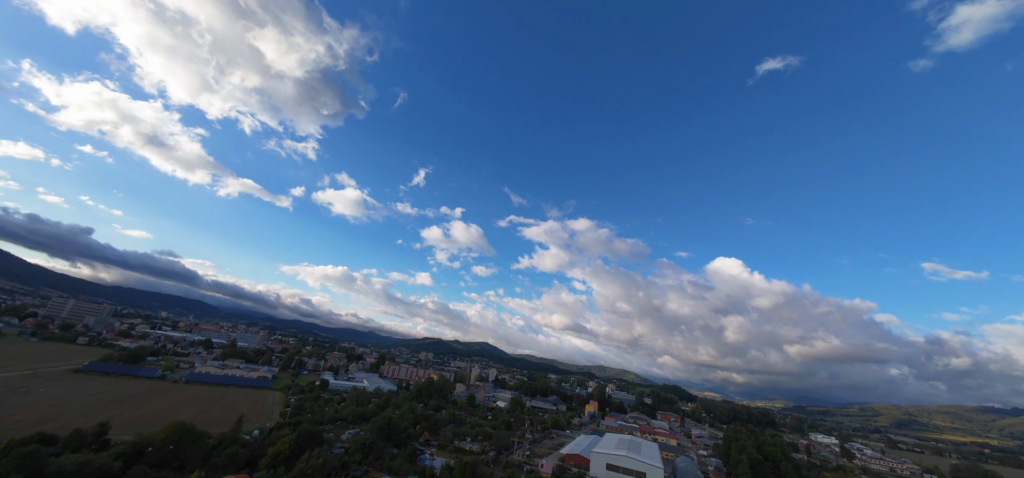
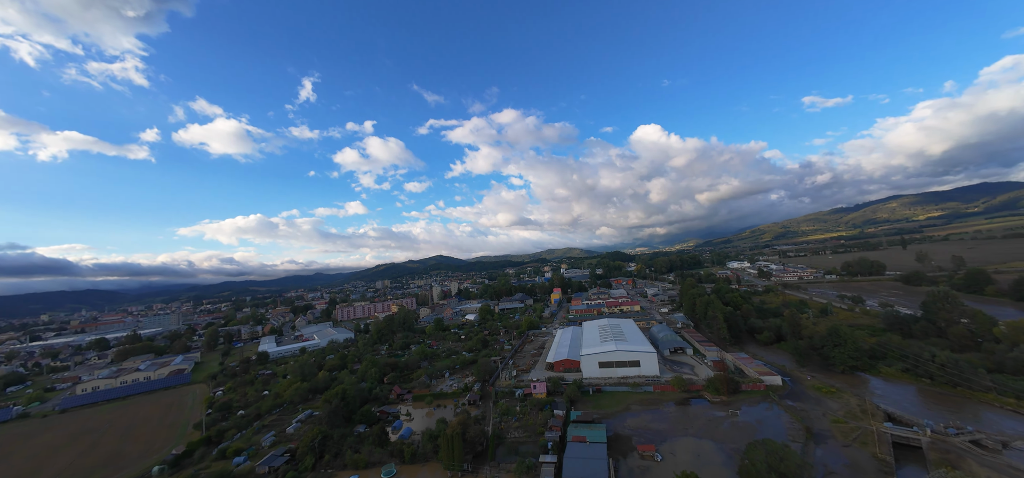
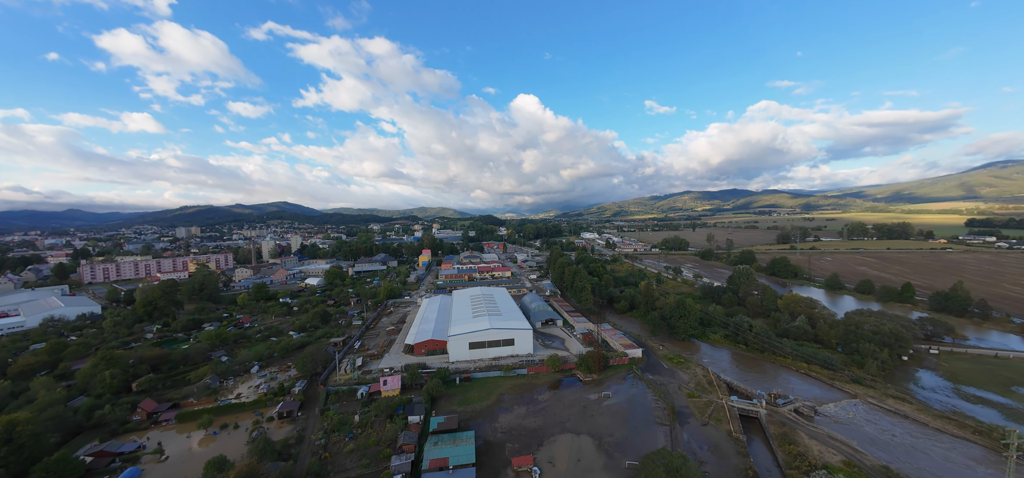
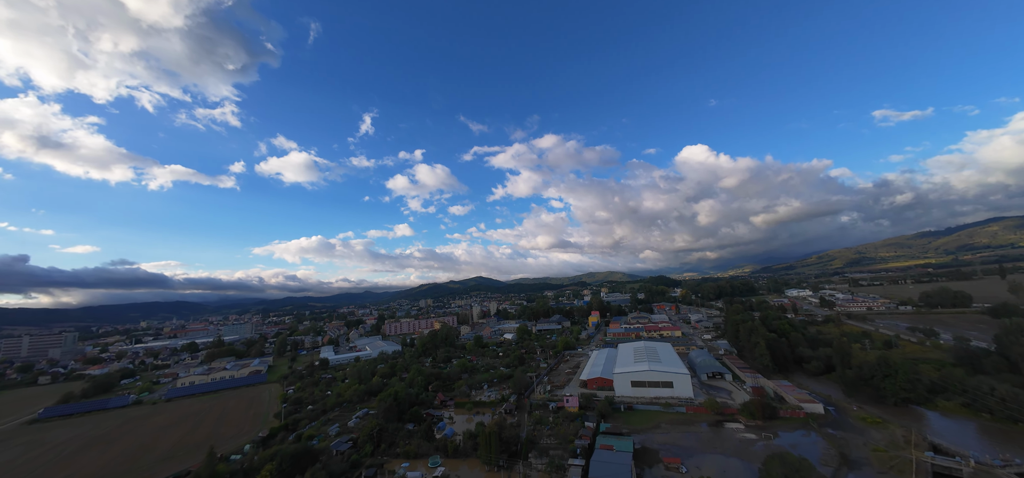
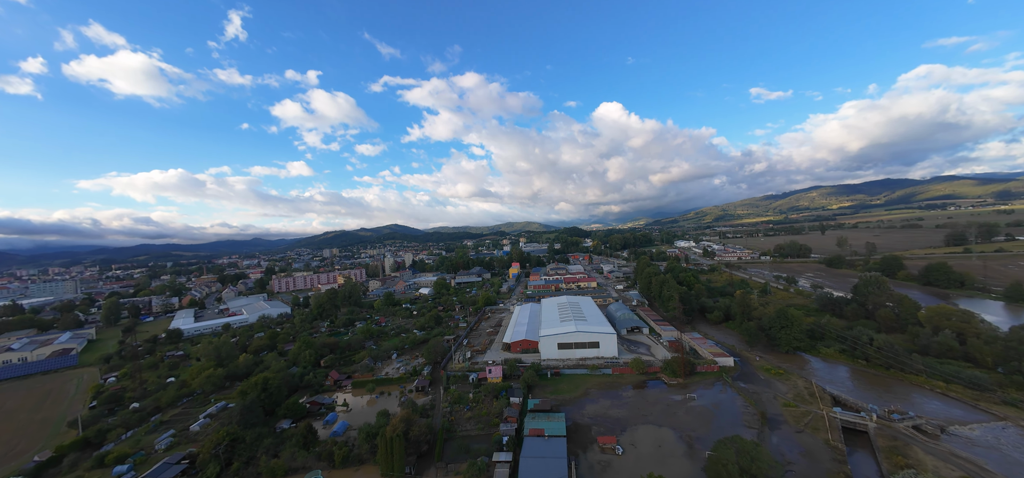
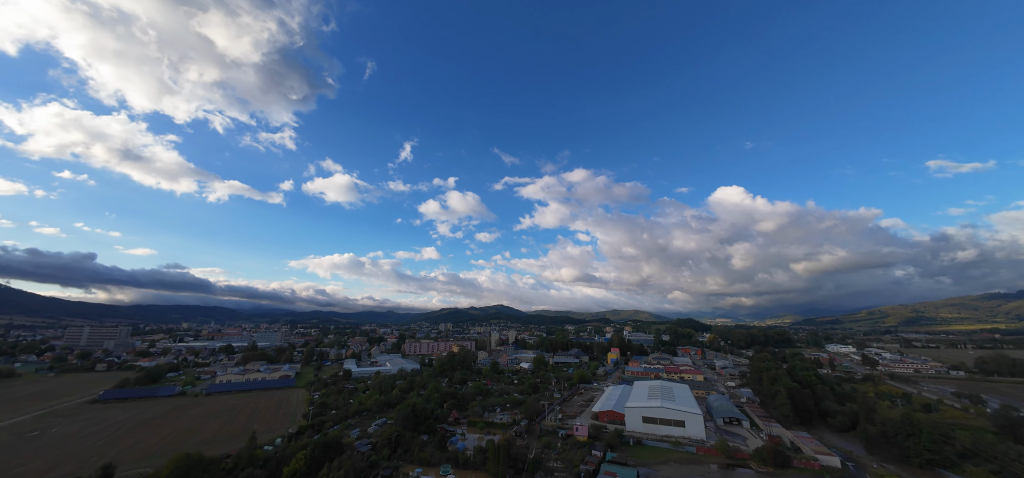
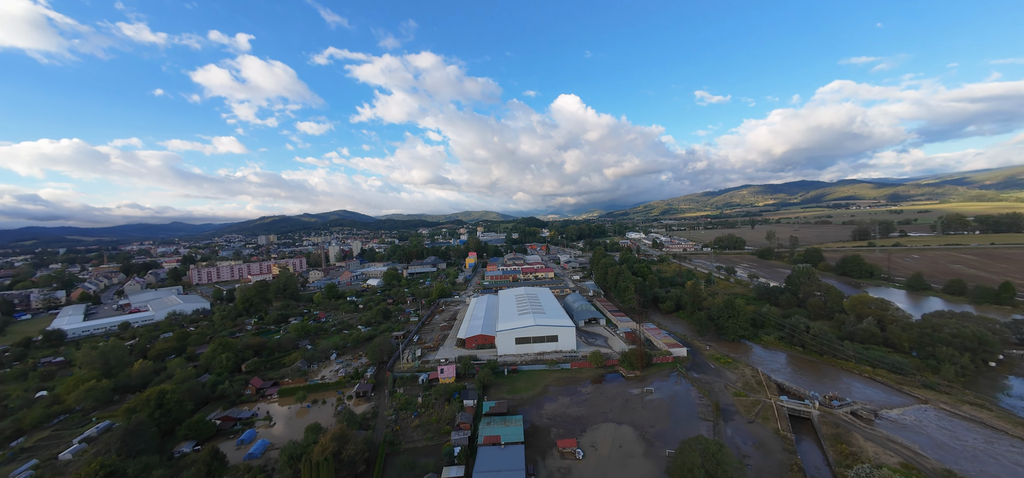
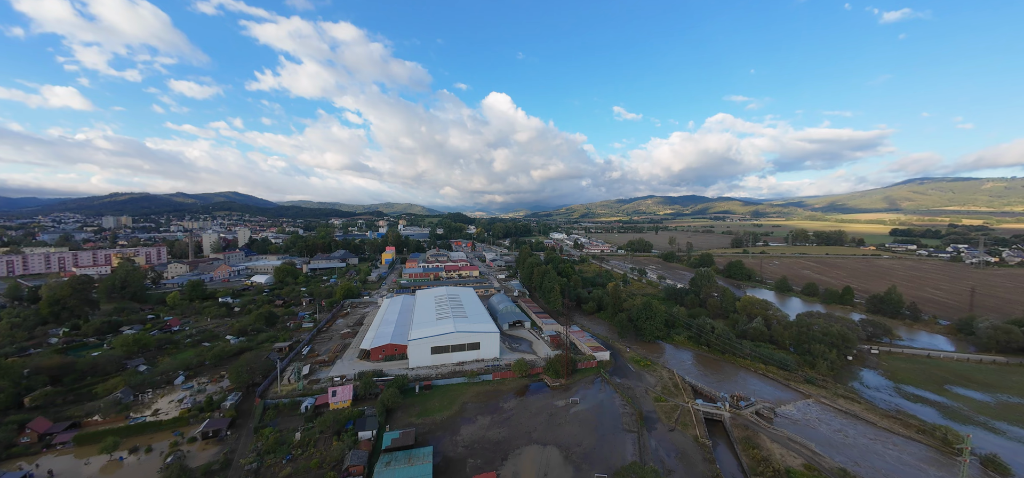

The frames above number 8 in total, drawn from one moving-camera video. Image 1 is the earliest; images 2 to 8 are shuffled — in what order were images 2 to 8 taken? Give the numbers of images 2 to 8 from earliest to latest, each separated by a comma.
6, 4, 2, 5, 7, 3, 8
